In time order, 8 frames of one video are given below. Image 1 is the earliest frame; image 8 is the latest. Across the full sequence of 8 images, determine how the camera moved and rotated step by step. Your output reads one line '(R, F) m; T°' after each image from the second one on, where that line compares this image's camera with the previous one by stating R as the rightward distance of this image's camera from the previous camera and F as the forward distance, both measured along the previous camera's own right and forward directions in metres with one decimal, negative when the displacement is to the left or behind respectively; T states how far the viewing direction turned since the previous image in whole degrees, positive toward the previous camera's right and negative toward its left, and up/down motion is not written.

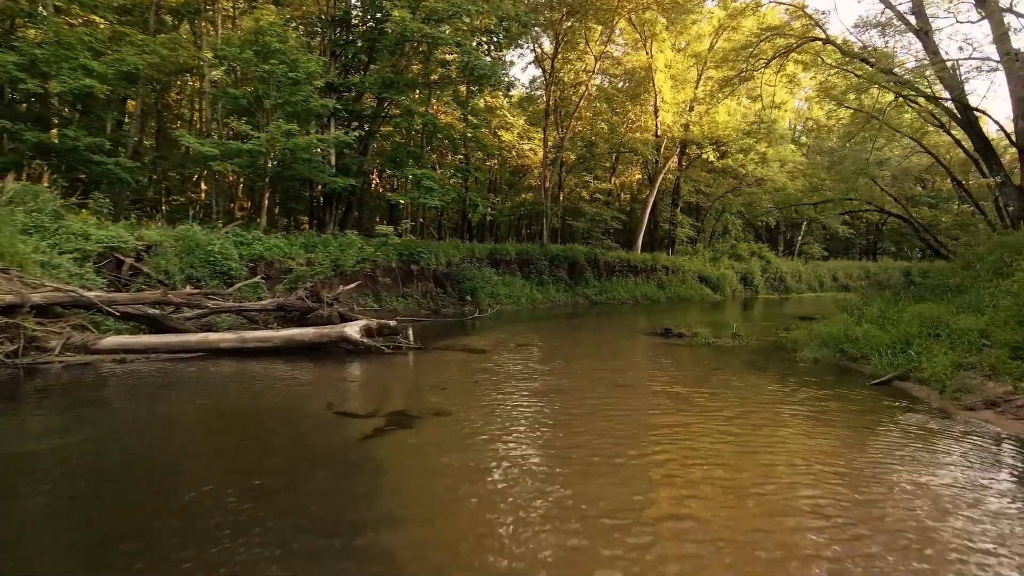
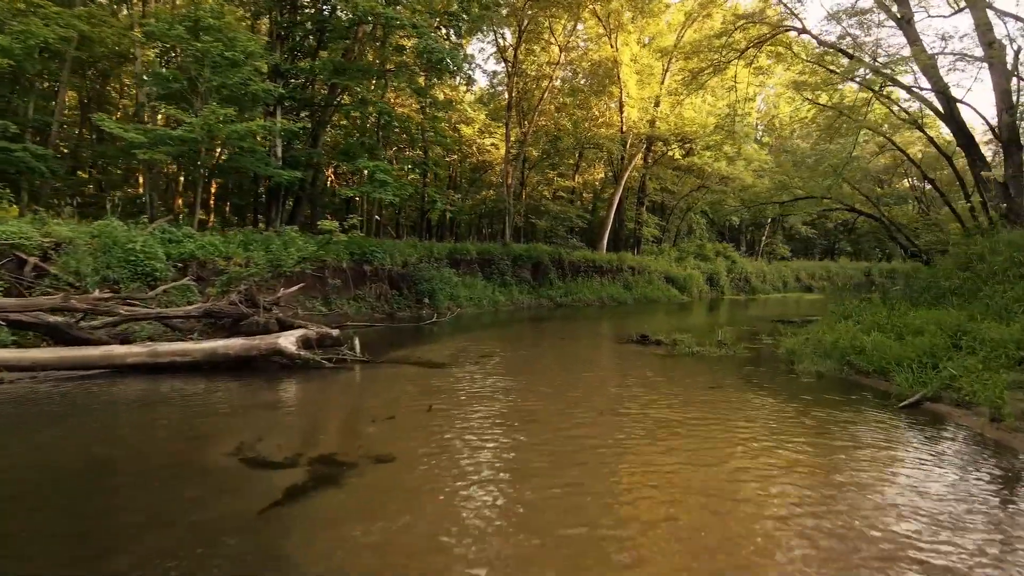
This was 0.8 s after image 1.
(0.0, +1.1) m; +3°
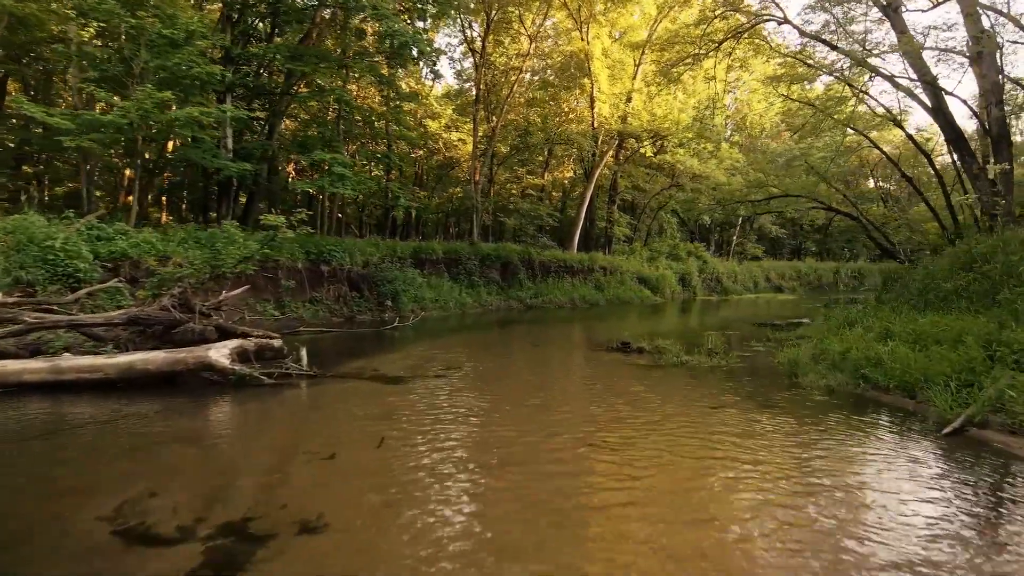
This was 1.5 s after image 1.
(0.0, +1.0) m; +2°
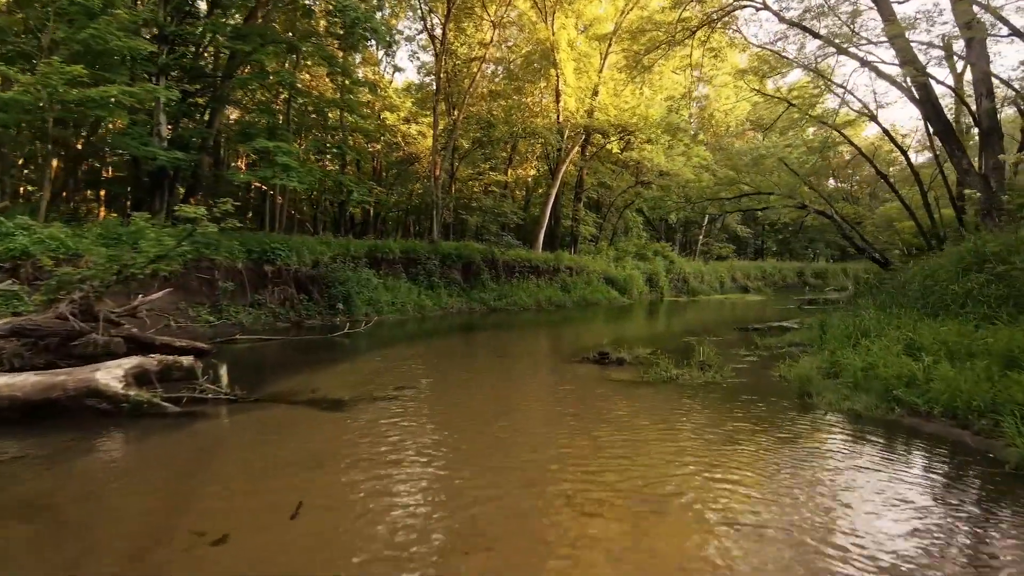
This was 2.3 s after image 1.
(0.0, +1.1) m; +3°
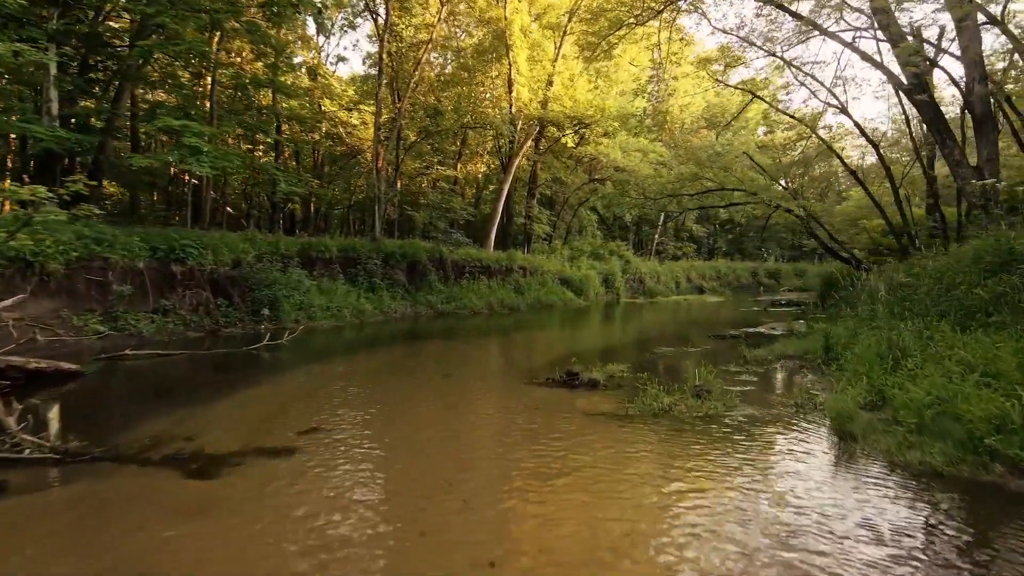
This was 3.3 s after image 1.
(0.0, +1.6) m; +4°
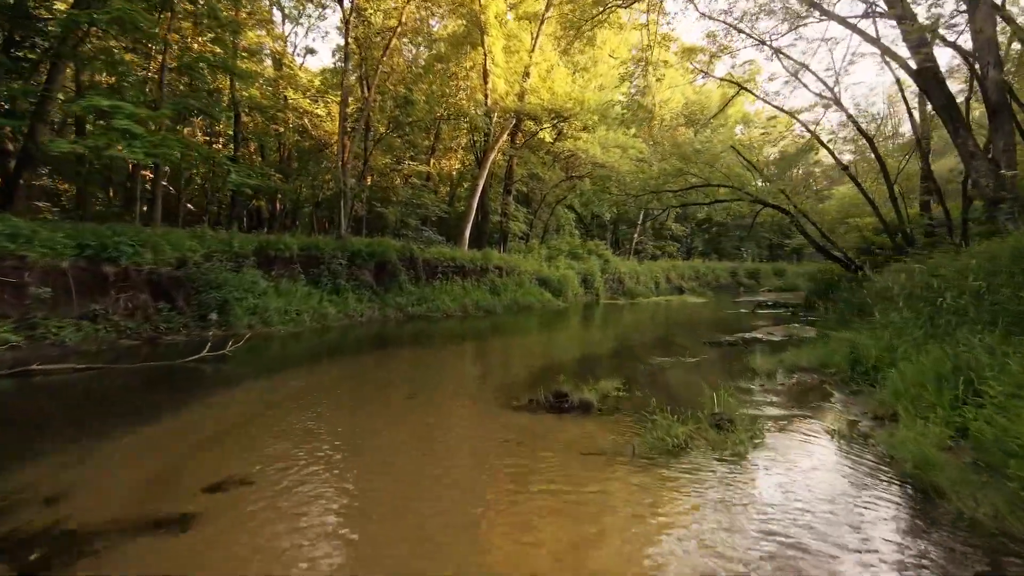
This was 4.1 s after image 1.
(0.0, +1.1) m; +2°
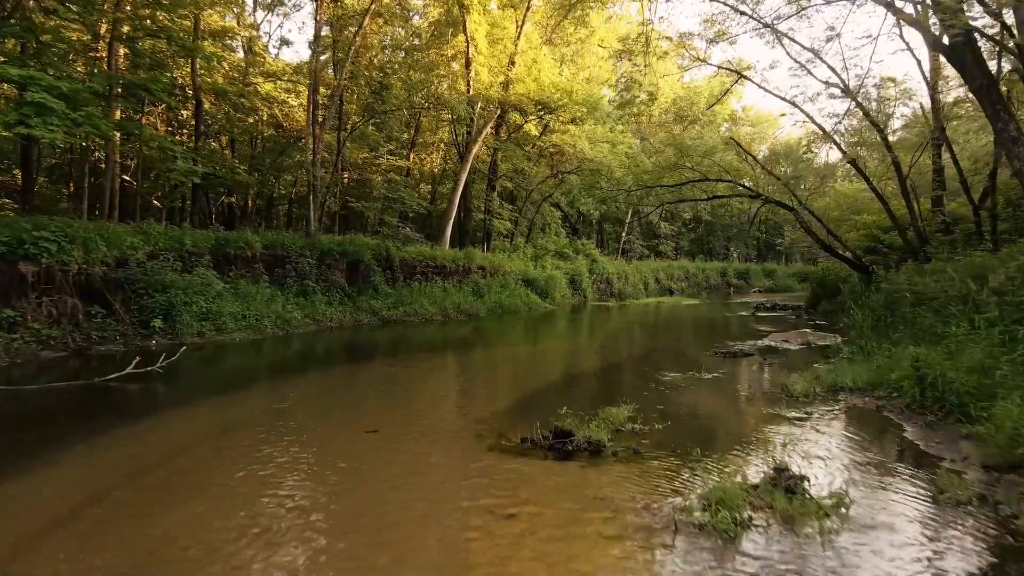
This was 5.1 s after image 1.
(0.0, +1.3) m; +1°
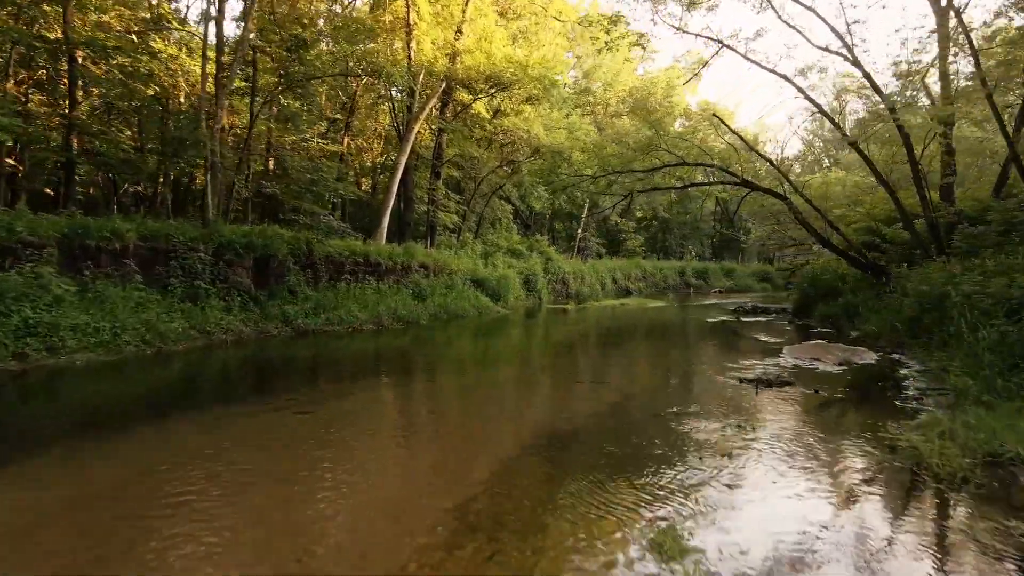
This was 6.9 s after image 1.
(0.0, +2.8) m; +4°
